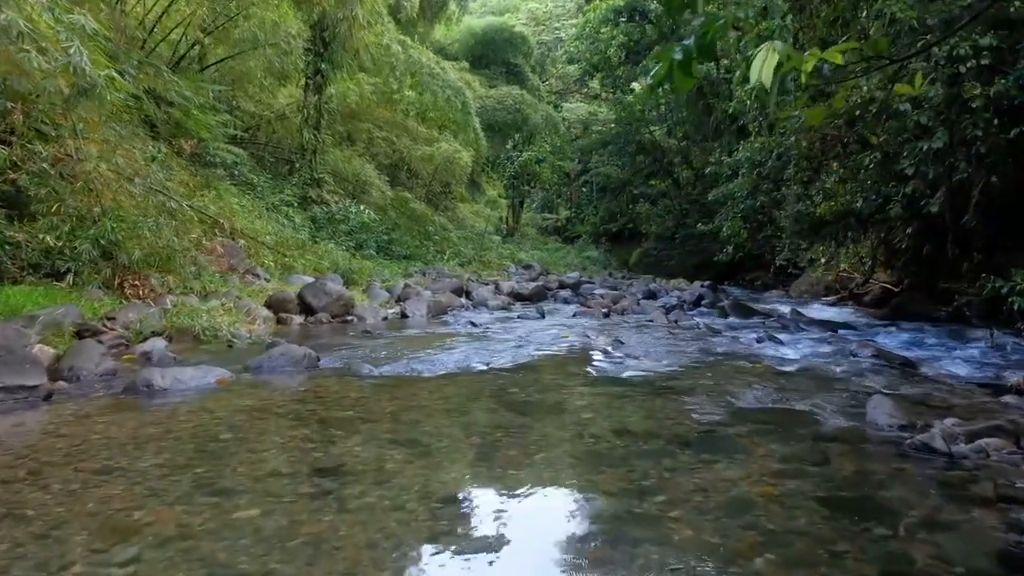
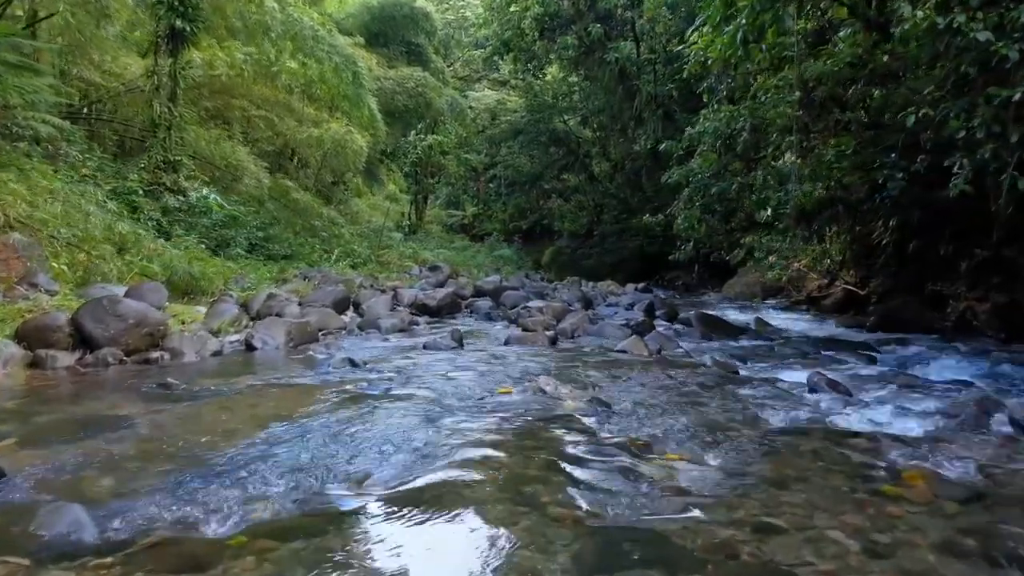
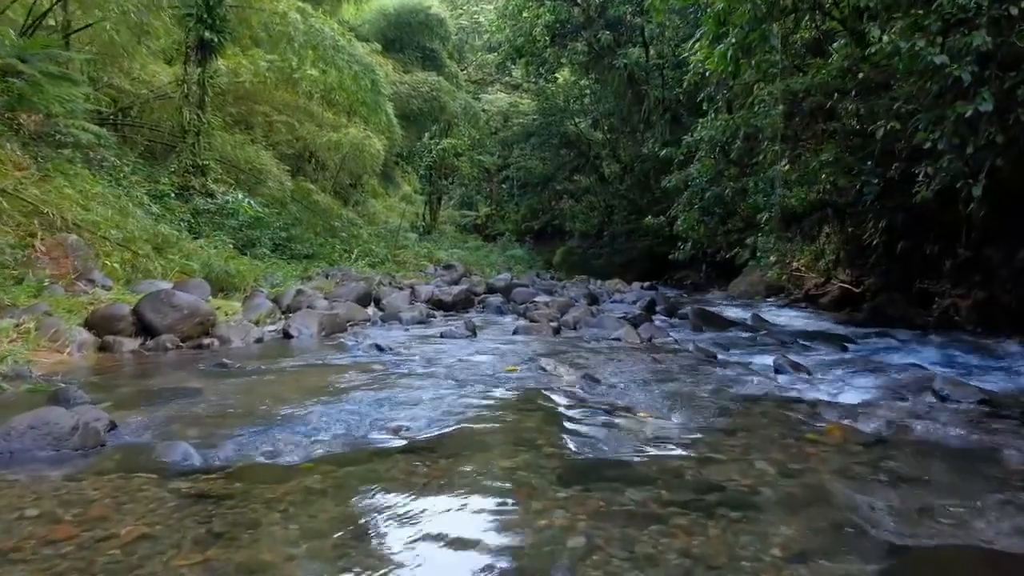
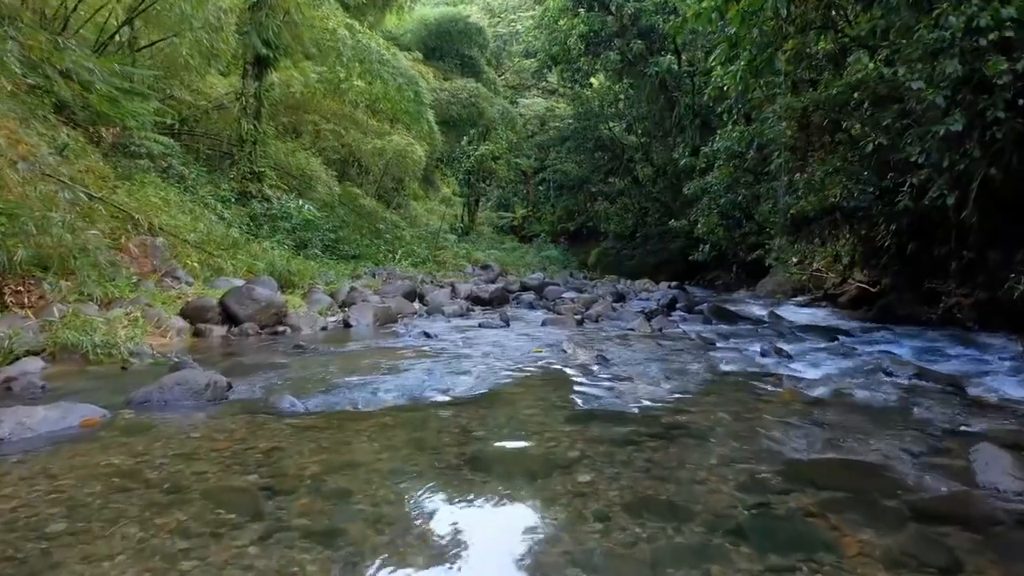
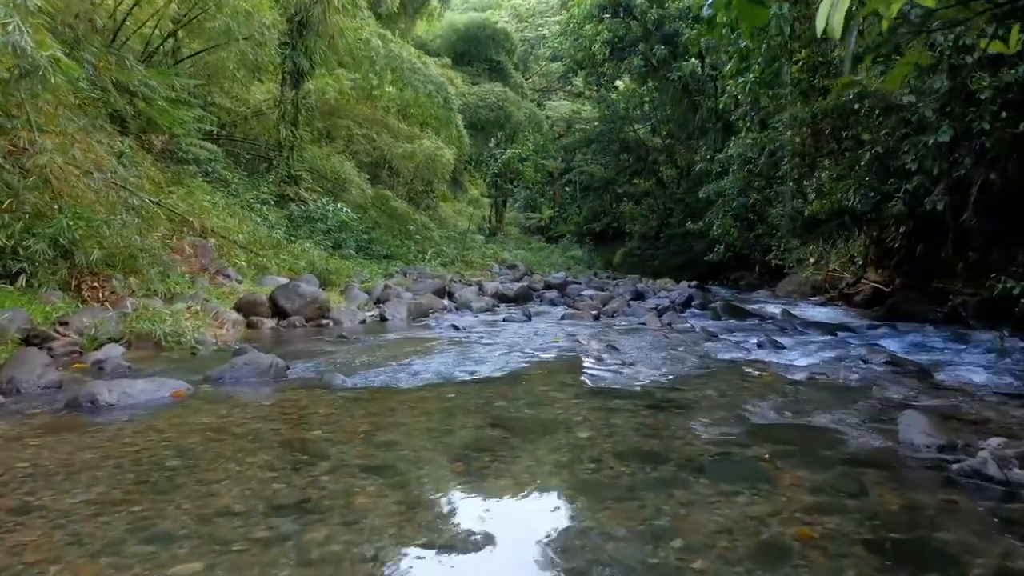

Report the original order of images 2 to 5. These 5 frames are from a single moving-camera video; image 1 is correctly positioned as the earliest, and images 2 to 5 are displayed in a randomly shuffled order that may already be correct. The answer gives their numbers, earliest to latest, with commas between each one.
5, 4, 3, 2
